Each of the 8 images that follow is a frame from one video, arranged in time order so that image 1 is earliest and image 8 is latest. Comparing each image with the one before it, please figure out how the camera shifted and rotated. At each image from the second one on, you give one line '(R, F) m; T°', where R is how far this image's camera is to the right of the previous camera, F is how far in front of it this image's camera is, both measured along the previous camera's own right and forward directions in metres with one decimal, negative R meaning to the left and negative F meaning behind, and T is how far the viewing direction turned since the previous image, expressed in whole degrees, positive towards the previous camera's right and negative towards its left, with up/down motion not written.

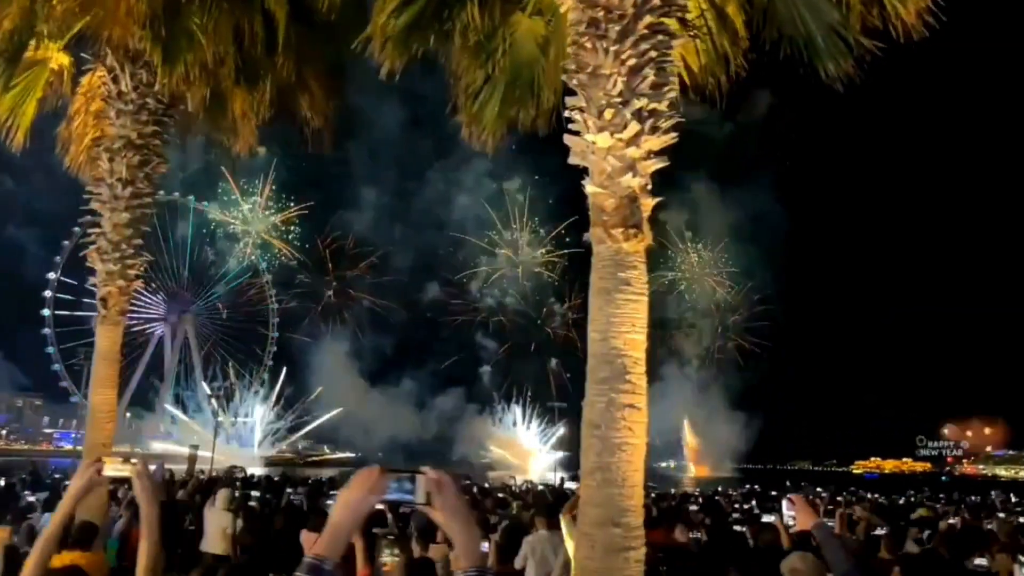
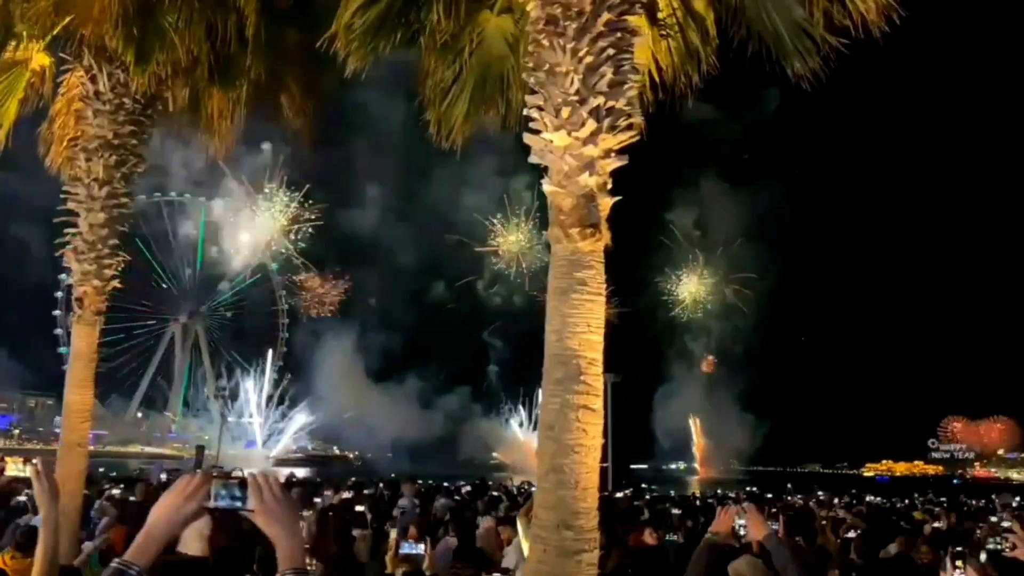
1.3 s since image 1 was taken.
(+0.5, +0.1) m; -1°
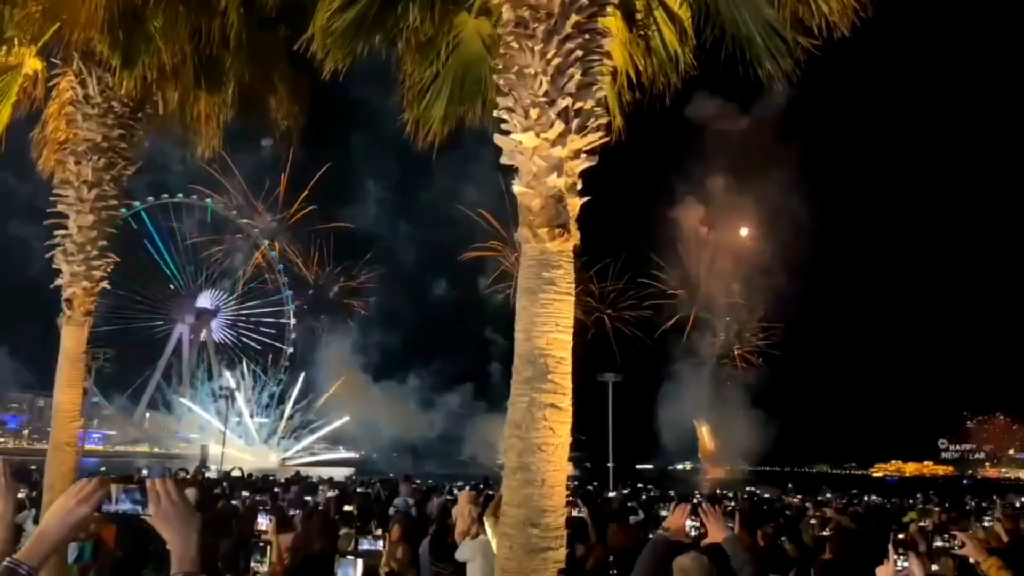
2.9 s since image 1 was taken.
(+0.4, -0.1) m; 0°
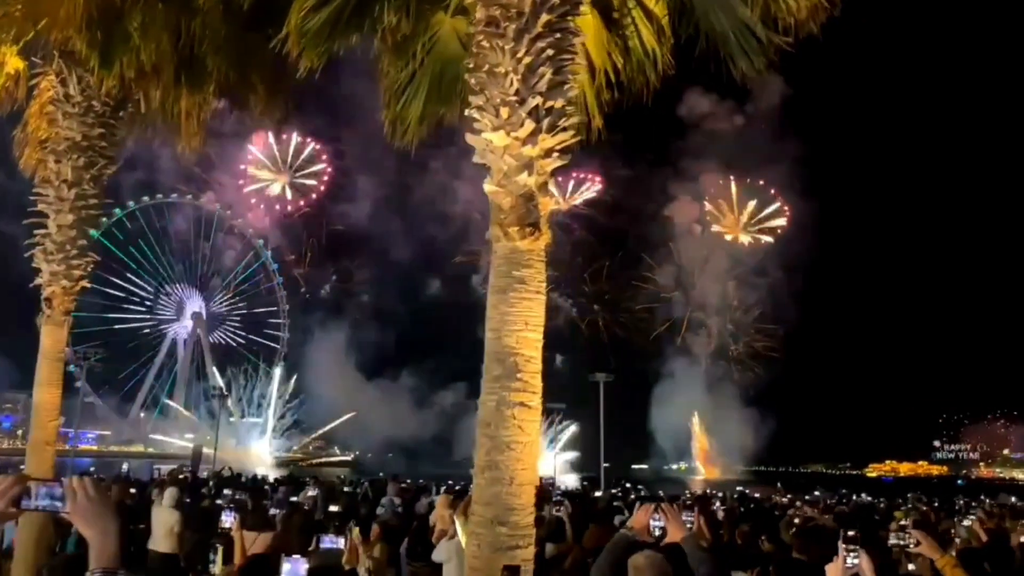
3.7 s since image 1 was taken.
(+0.2, 0.0) m; 0°
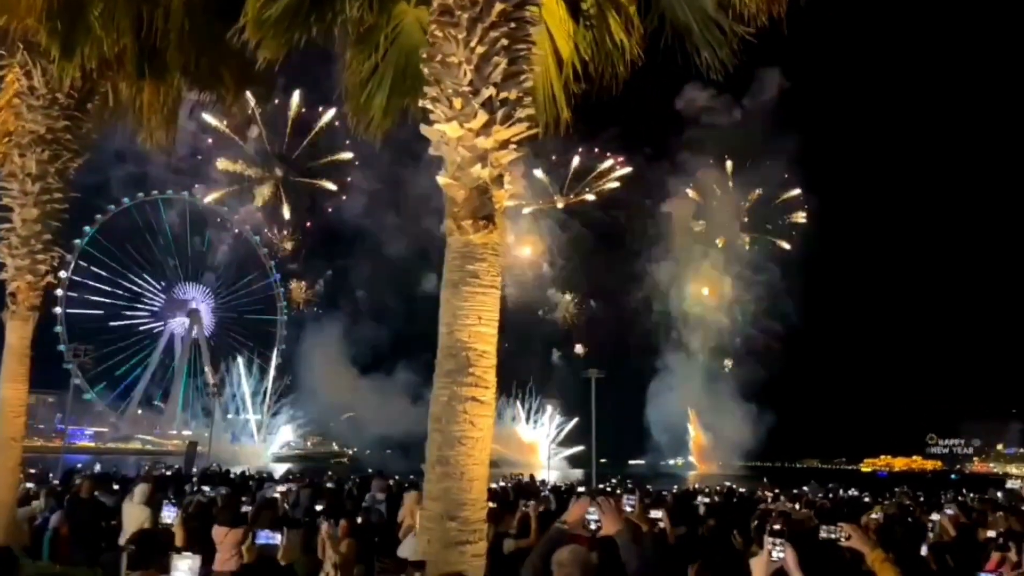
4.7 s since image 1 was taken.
(+0.4, +0.1) m; 0°
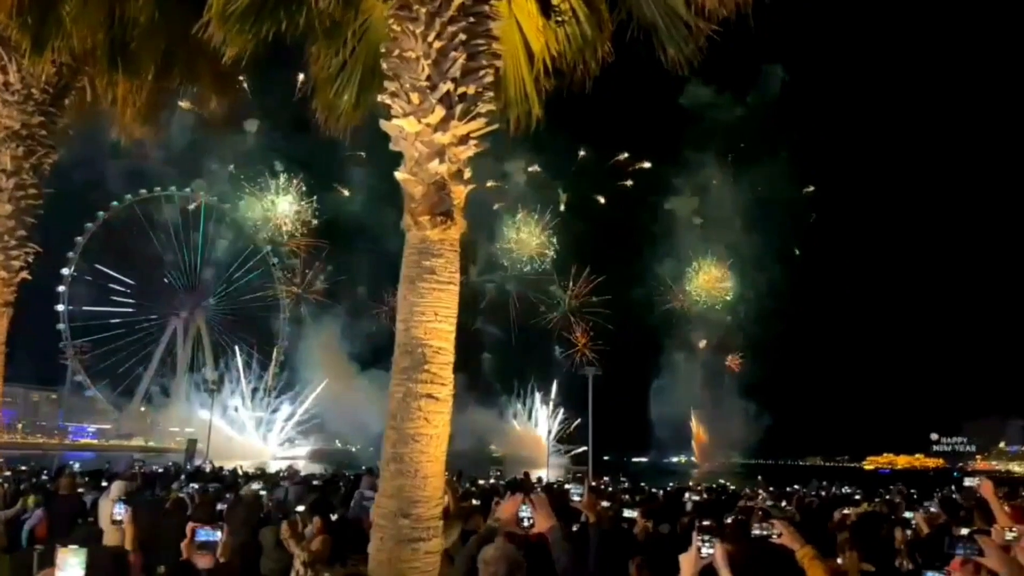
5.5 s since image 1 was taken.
(+0.4, +0.1) m; 0°
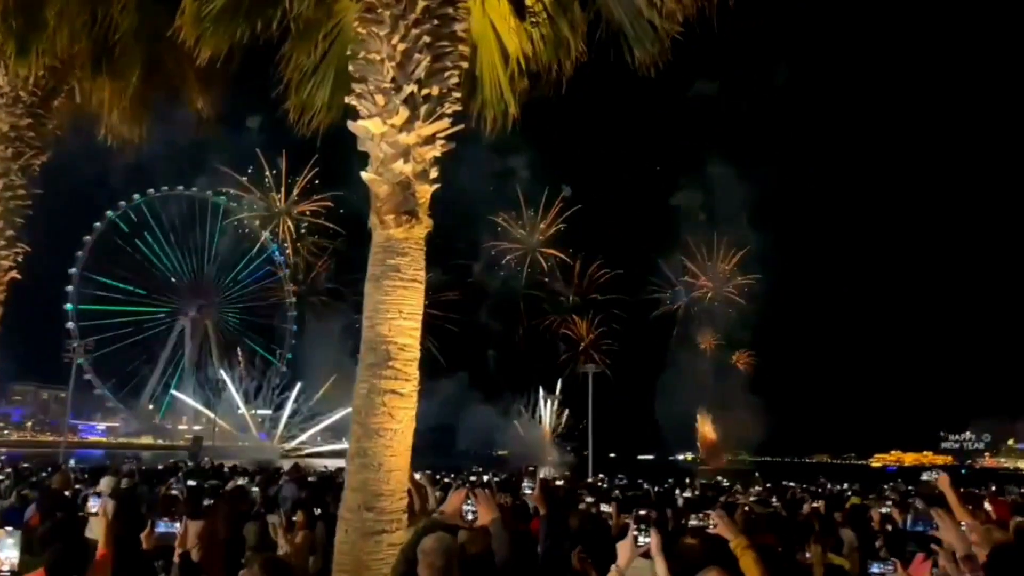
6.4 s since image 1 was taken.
(+0.4, -0.2) m; 0°
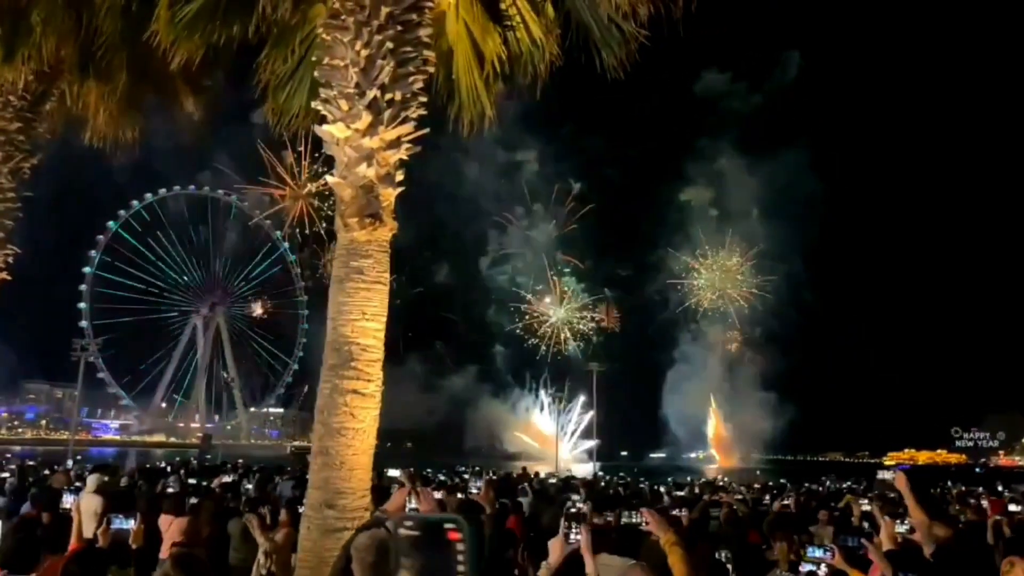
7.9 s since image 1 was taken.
(+0.5, -0.1) m; -1°
